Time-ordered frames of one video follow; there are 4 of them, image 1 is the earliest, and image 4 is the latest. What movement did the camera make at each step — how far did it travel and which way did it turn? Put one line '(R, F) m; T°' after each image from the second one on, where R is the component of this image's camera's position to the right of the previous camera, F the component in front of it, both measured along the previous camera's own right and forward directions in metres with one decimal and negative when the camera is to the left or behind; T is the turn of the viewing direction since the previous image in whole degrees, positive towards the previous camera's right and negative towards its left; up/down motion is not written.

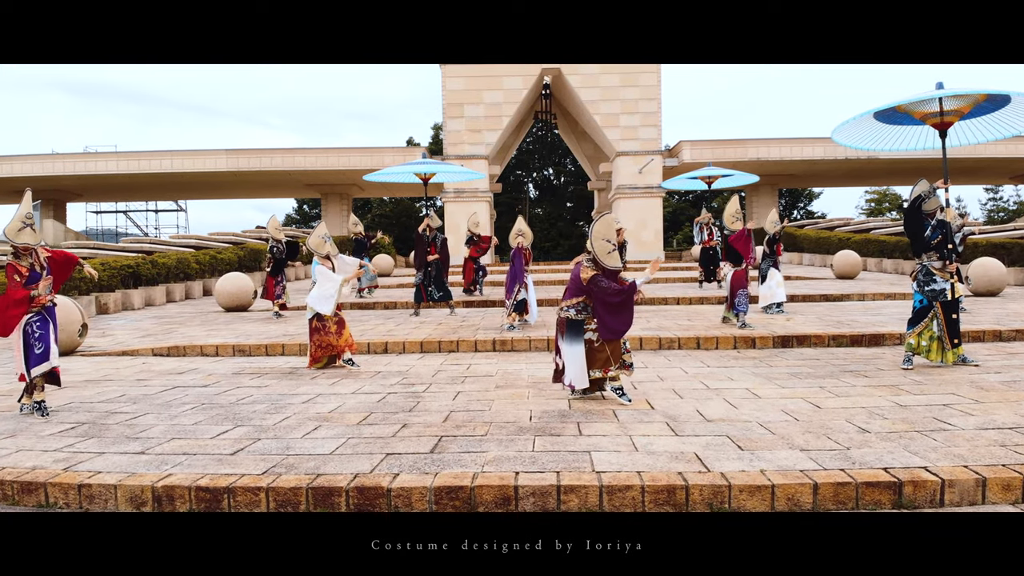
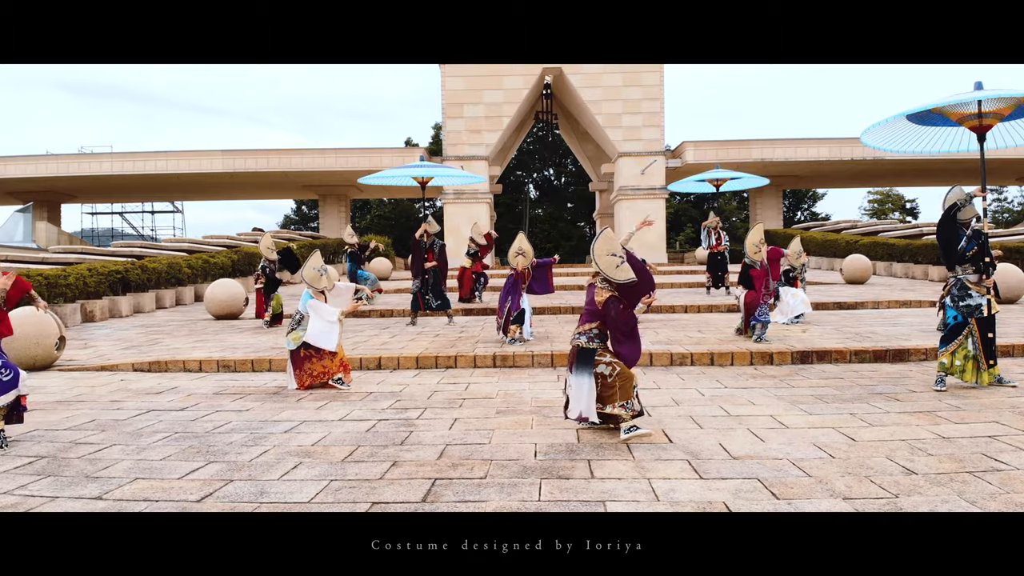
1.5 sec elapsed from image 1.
(0.0, +0.4) m; 0°
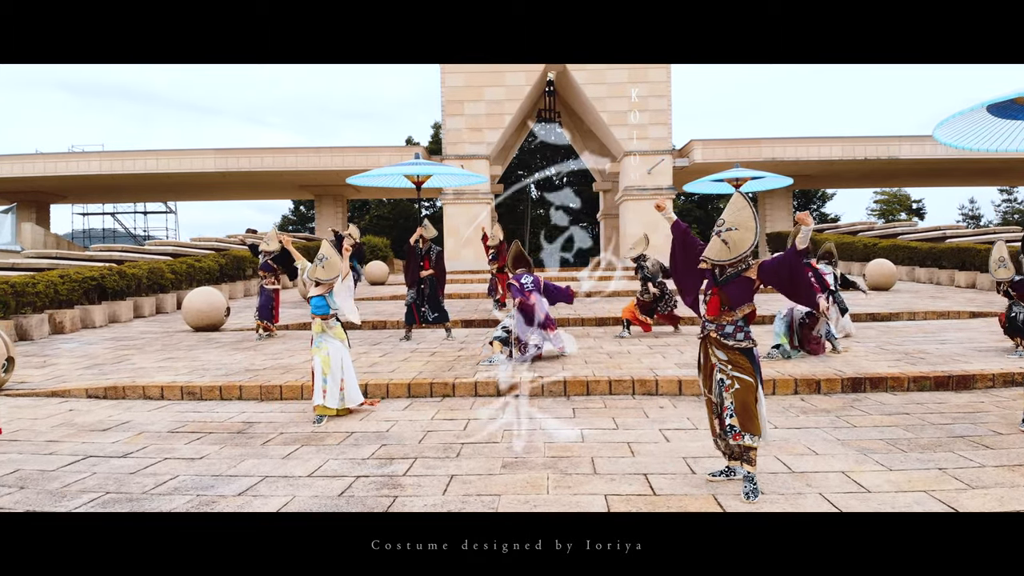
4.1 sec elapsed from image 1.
(-0.1, +0.9) m; 0°
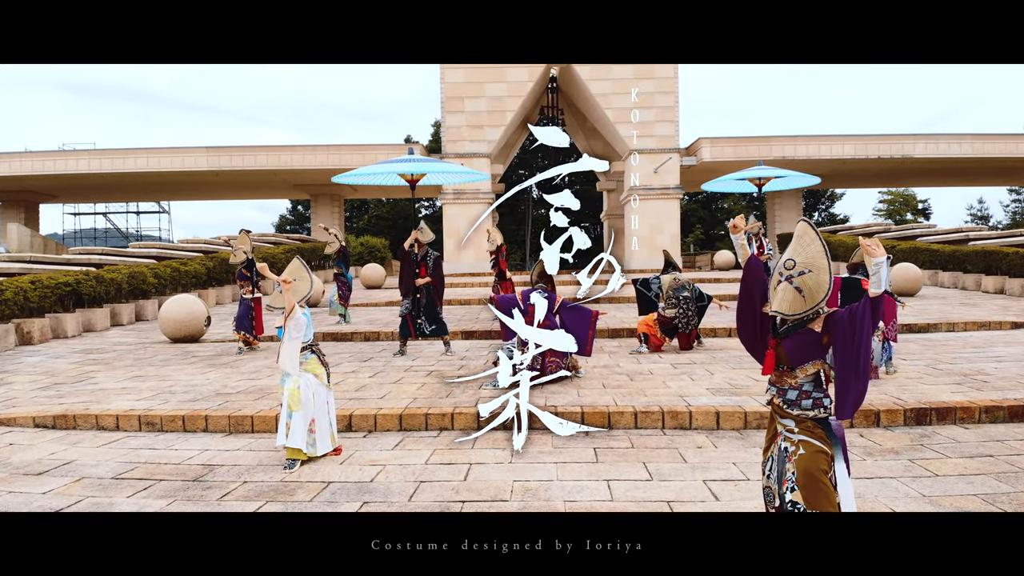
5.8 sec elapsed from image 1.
(-0.1, +0.8) m; 0°
